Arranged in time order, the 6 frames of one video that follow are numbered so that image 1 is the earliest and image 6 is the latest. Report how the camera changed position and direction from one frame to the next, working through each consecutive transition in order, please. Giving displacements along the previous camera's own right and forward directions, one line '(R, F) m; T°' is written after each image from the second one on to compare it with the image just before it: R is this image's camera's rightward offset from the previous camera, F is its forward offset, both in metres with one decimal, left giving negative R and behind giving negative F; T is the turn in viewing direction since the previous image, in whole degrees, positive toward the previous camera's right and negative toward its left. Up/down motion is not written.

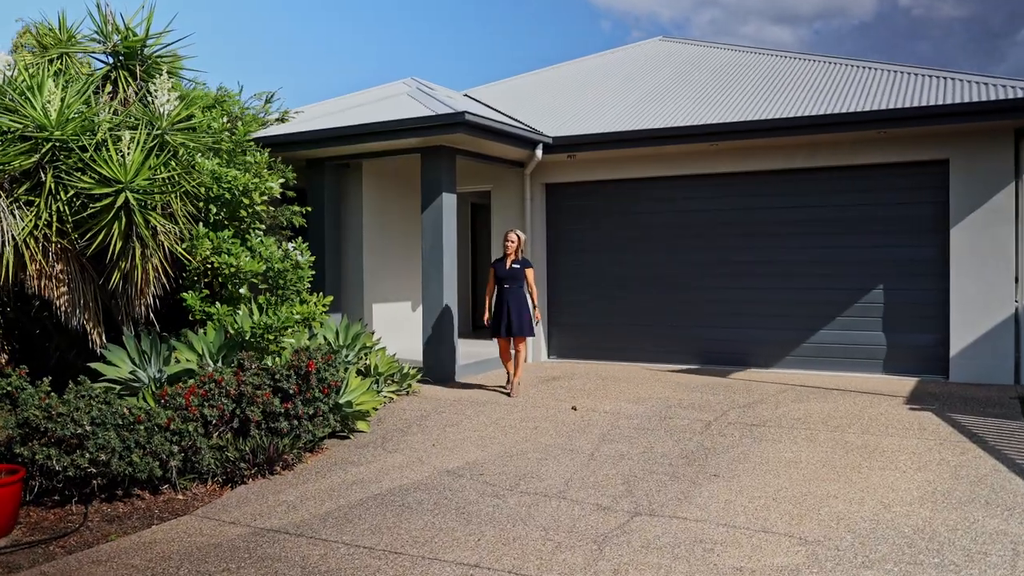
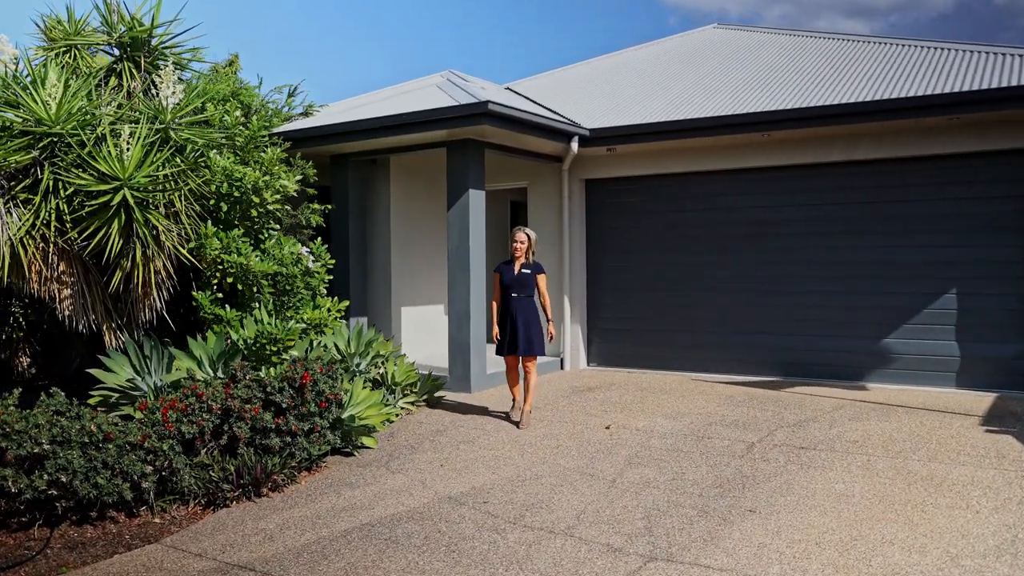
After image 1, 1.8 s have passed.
(+0.3, +0.6) m; -4°
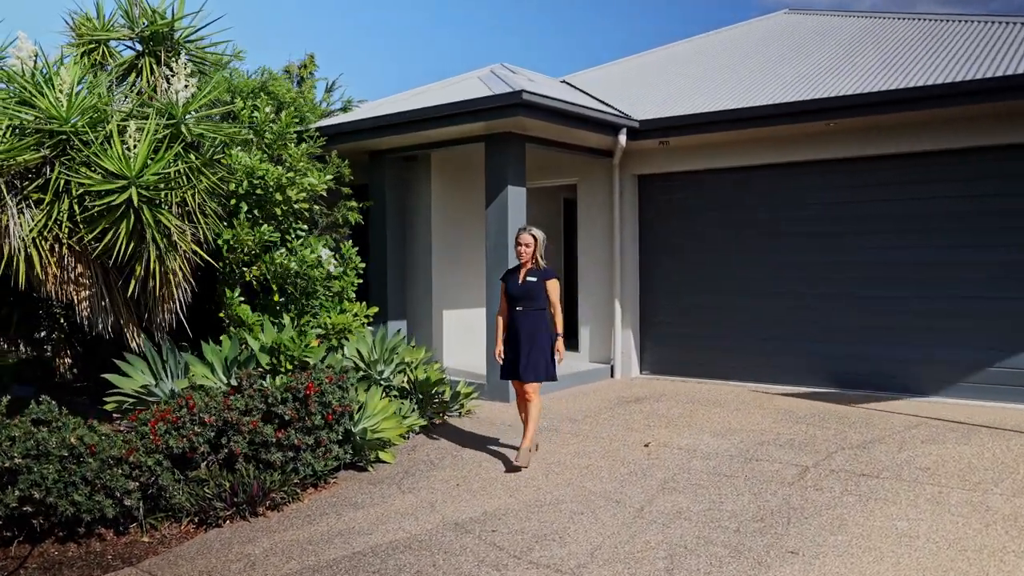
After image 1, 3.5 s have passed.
(+0.4, +0.5) m; -6°
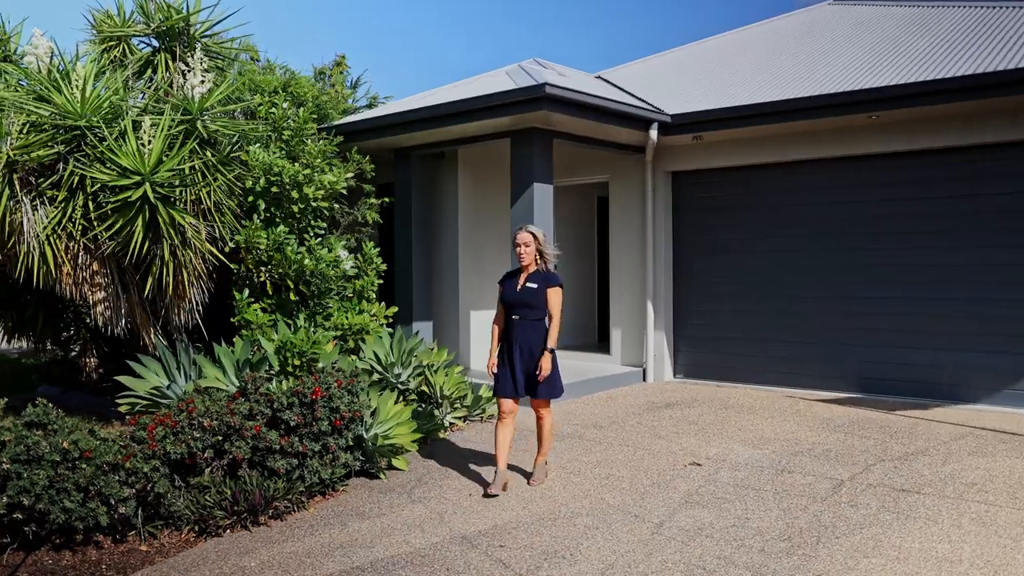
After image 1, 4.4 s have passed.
(+0.2, +0.3) m; -3°
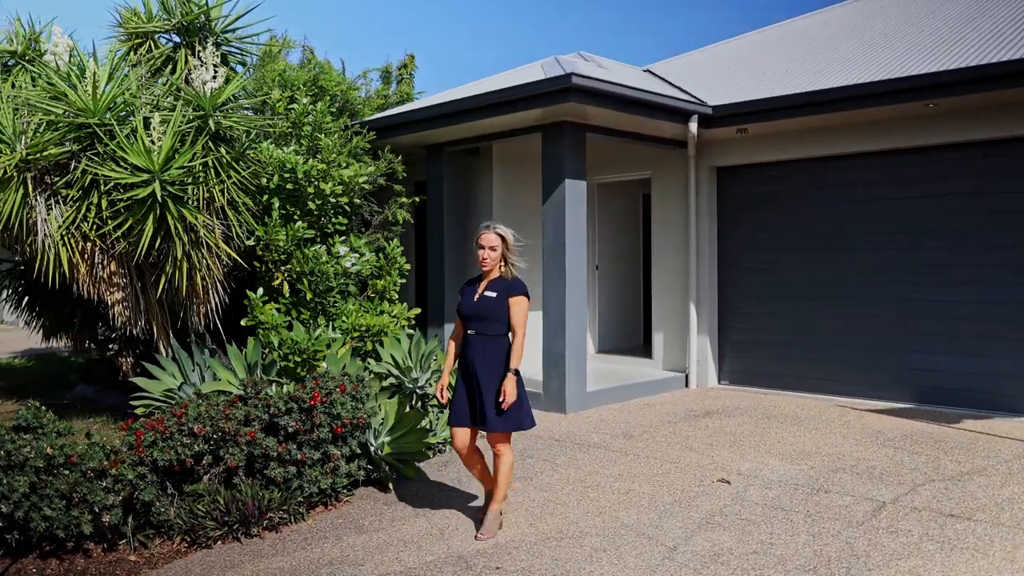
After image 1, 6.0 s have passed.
(+0.3, +0.3) m; -5°
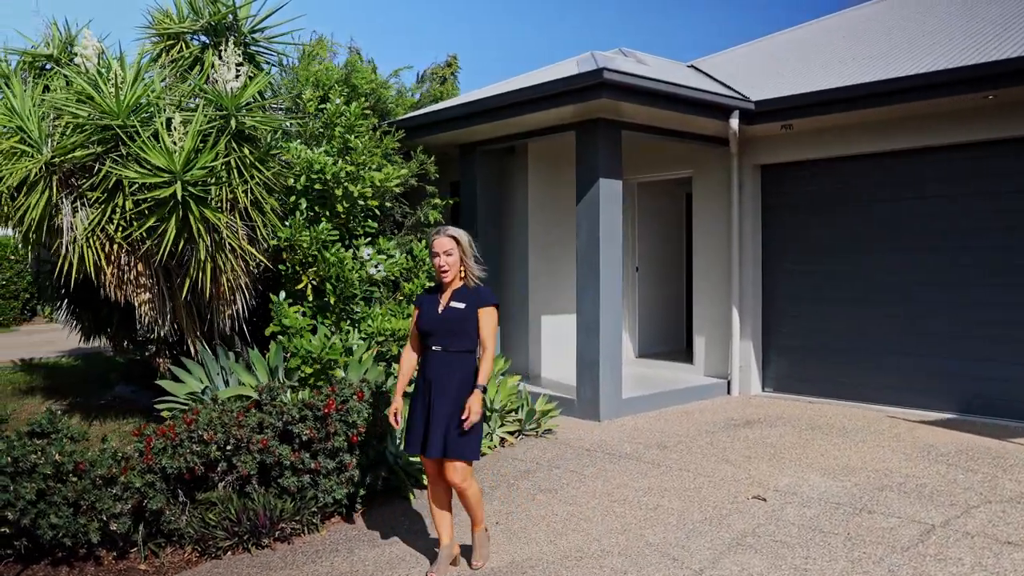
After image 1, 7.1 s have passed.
(+0.2, +0.2) m; -4°
